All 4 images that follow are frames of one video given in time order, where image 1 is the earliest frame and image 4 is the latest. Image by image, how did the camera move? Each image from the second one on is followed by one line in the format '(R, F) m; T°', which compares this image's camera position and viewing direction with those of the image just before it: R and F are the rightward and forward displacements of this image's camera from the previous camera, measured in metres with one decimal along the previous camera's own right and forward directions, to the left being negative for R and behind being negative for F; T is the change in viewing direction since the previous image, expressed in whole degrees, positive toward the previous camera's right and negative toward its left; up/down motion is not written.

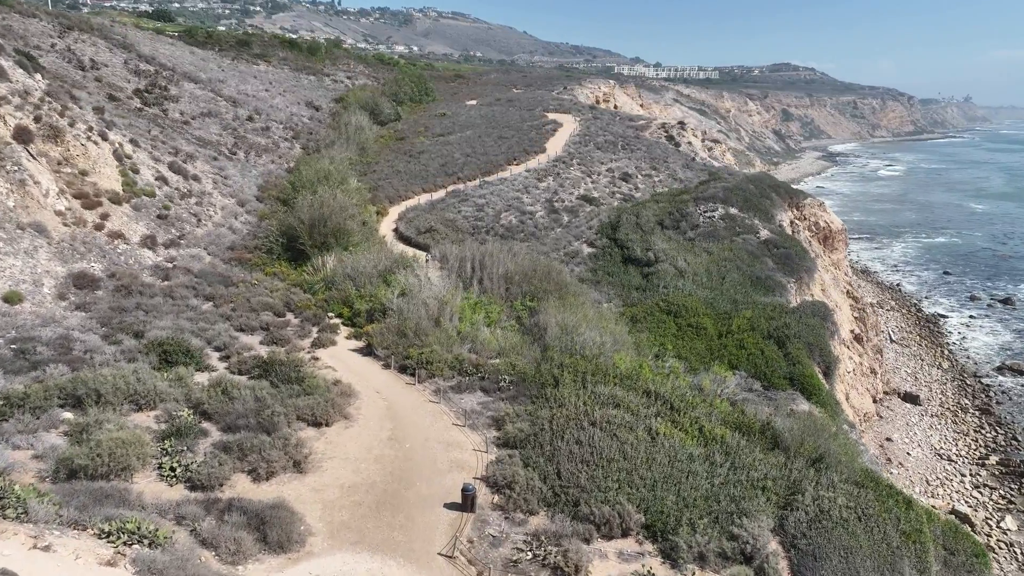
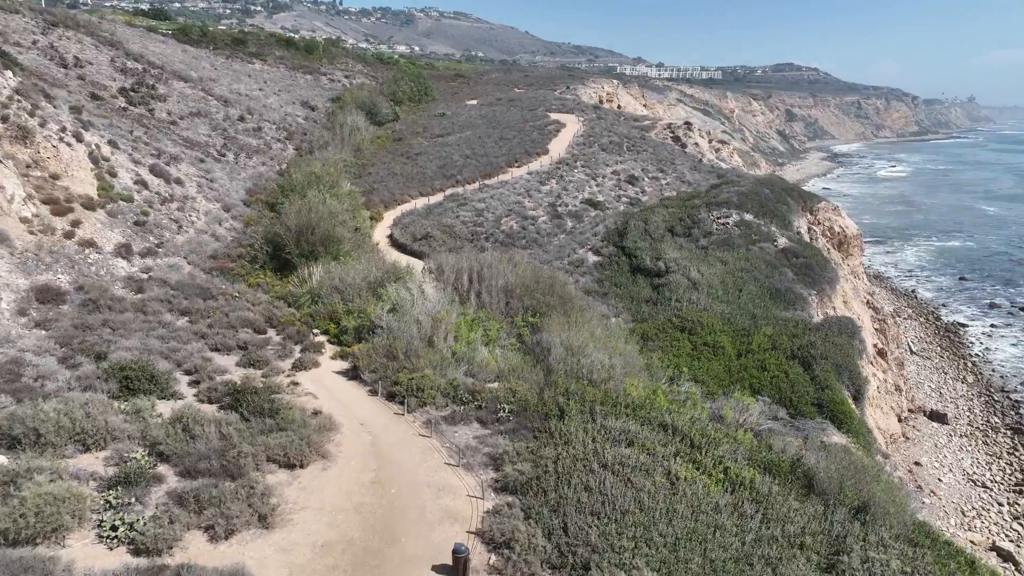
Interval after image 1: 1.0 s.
(0.0, +1.4) m; 0°
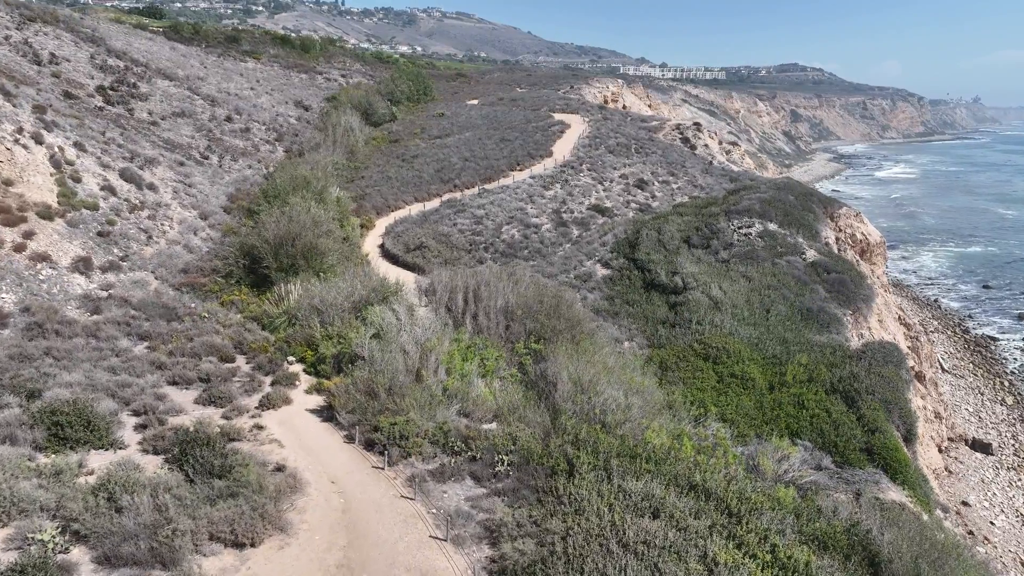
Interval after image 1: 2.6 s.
(0.0, +1.9) m; 0°
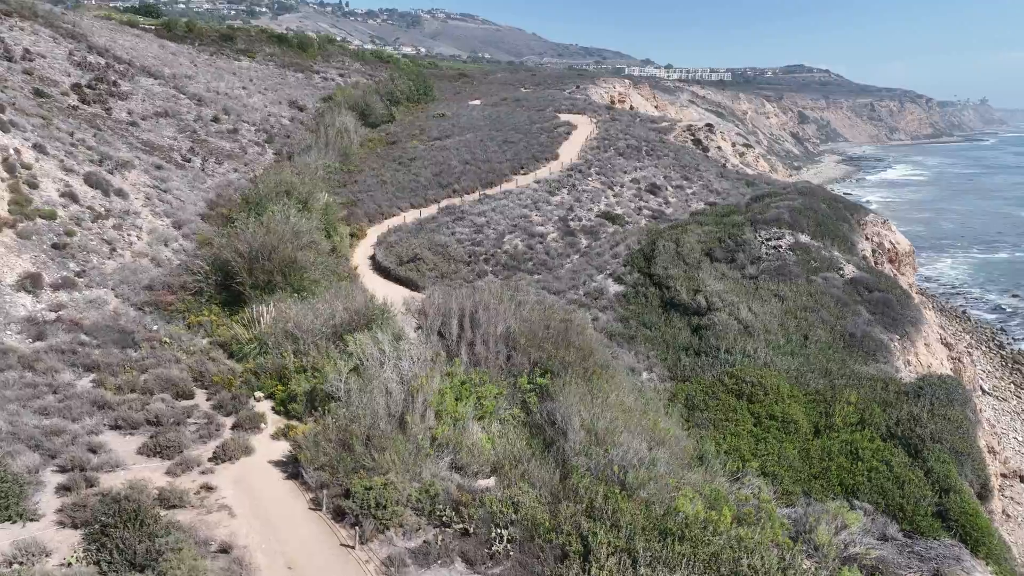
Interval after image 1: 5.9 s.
(0.0, +1.9) m; 0°
